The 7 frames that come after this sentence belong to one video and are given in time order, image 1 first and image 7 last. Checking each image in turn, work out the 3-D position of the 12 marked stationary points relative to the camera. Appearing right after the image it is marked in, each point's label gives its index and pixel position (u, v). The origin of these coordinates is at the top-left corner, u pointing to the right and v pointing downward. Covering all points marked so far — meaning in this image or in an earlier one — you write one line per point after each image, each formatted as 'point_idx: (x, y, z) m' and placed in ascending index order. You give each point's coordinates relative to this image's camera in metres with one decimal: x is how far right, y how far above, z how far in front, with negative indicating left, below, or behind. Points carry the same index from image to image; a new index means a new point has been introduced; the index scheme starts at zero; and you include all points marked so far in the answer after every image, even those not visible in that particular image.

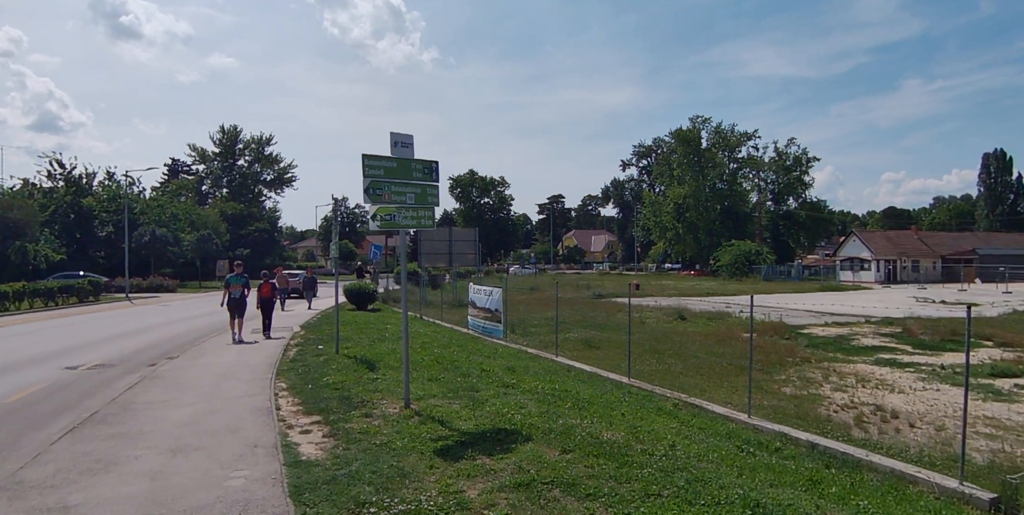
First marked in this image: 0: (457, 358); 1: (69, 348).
0: (-0.9, -1.6, +9.6) m
1: (-10.5, -2.1, +14.0) m
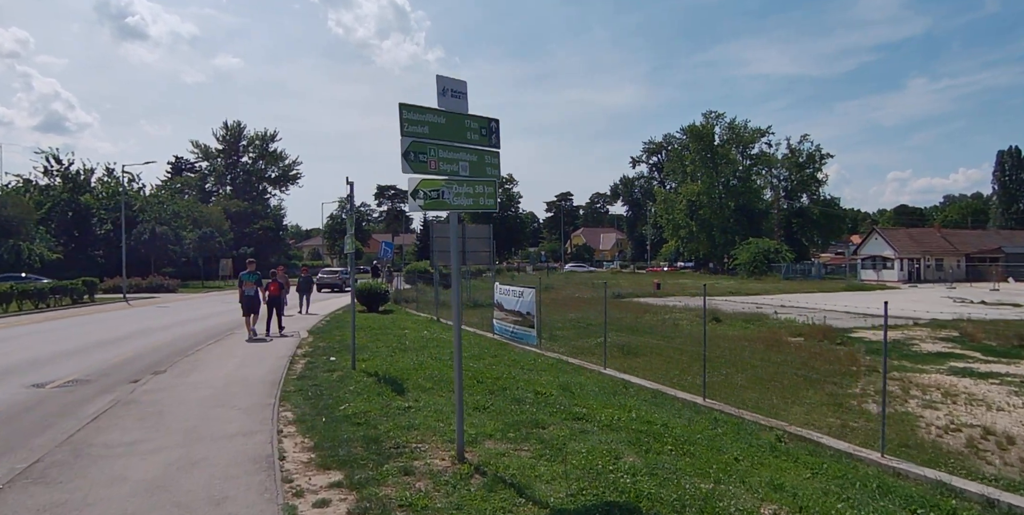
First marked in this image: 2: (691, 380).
0: (-0.2, -1.6, +7.9) m
1: (-9.8, -2.0, +12.5) m
2: (+3.6, -2.5, +11.9) m
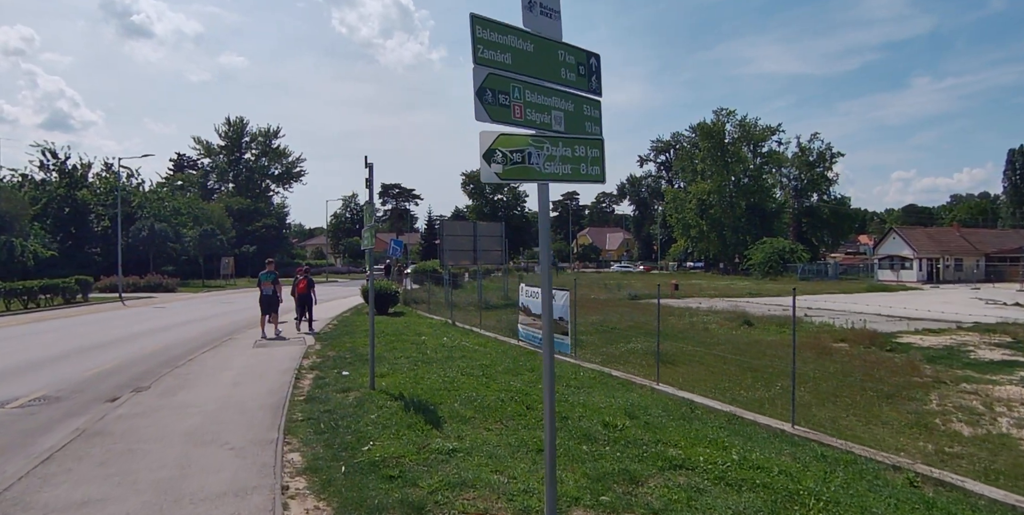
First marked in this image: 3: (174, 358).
0: (+0.3, -1.5, +6.6) m
1: (-9.2, -2.0, +11.2) m
2: (+4.2, -2.5, +10.5) m
3: (-6.1, -1.8, +10.7) m
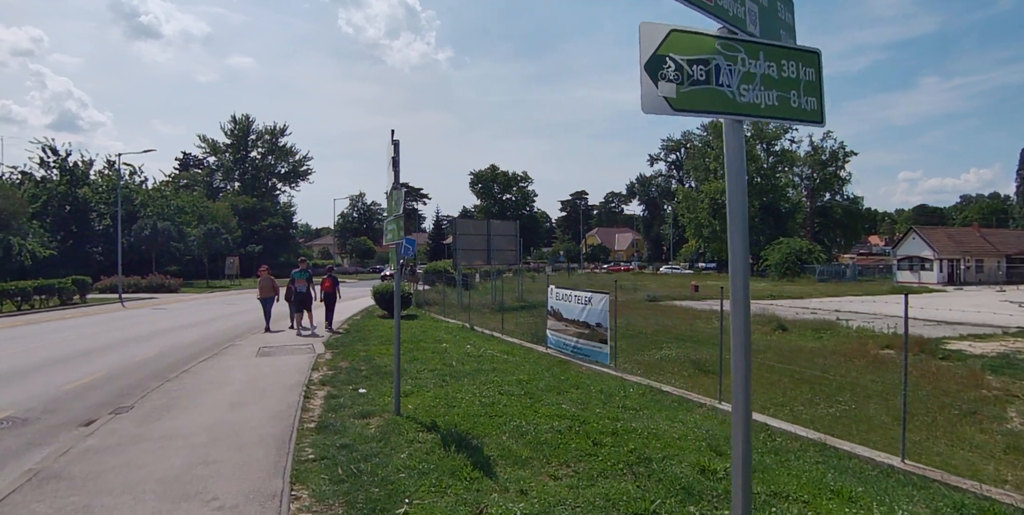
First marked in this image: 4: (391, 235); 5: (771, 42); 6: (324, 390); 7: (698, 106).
0: (+0.8, -1.5, +5.5) m
1: (-8.6, -1.9, +10.1) m
2: (+4.7, -2.4, +9.3) m
3: (-5.6, -1.8, +9.6) m
4: (-1.3, +0.3, +6.6) m
5: (+0.7, +0.6, +1.7) m
6: (-2.2, -1.6, +6.9) m
7: (+0.5, +0.4, +1.5) m
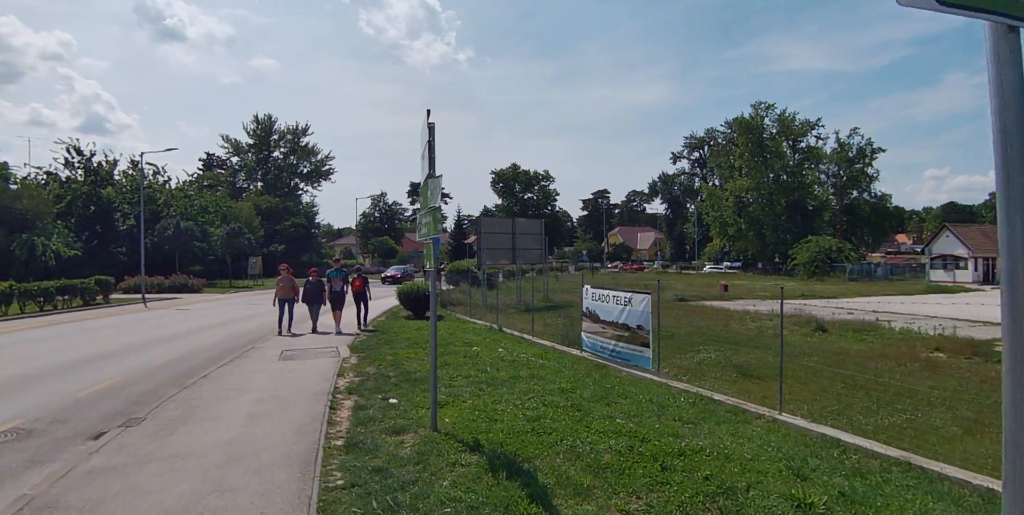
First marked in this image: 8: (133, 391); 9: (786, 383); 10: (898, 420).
0: (+1.2, -1.5, +4.9) m
1: (-8.1, -1.9, +9.8) m
2: (+5.3, -2.4, +8.6) m
3: (-5.1, -1.8, +9.2) m
4: (-0.9, +0.3, +6.1) m
5: (+1.0, +0.6, +1.1) m
6: (-1.8, -1.5, +6.4) m
7: (+0.8, +0.4, +0.9) m
8: (-4.8, -1.7, +7.5) m
9: (+5.2, -2.4, +11.2) m
10: (+5.7, -2.4, +8.7) m
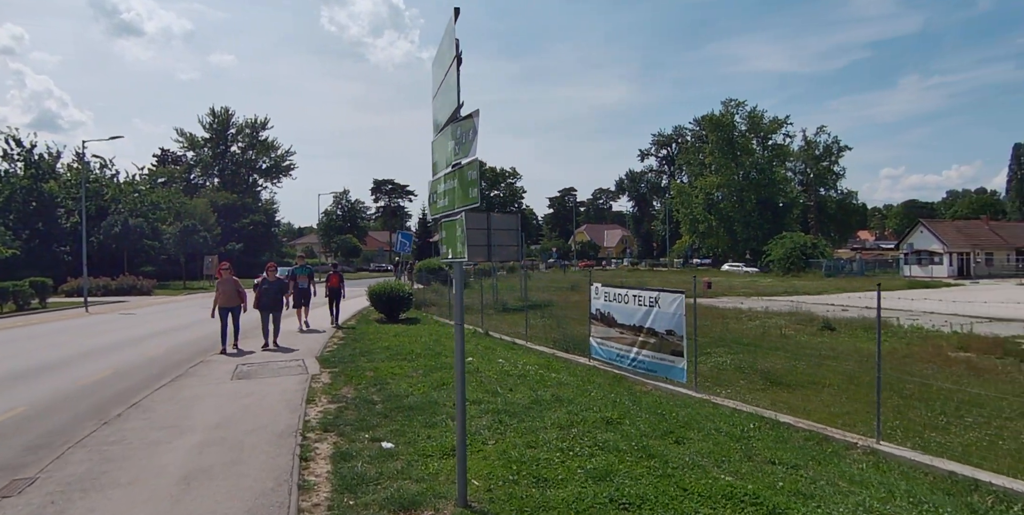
0: (+1.6, -1.4, +3.3) m
1: (-8.0, -1.9, +7.8) m
2: (+5.4, -2.3, +7.3) m
3: (-4.9, -1.7, +7.3) m
4: (-0.6, +0.4, +4.4) m
5: (+1.6, +0.7, -0.5) m
6: (-1.5, -1.5, +4.7) m
7: (+1.3, +0.5, -0.7) m
8: (-4.6, -1.7, +5.7) m
9: (+5.3, -2.3, +9.9) m
10: (+5.9, -2.2, +7.4) m
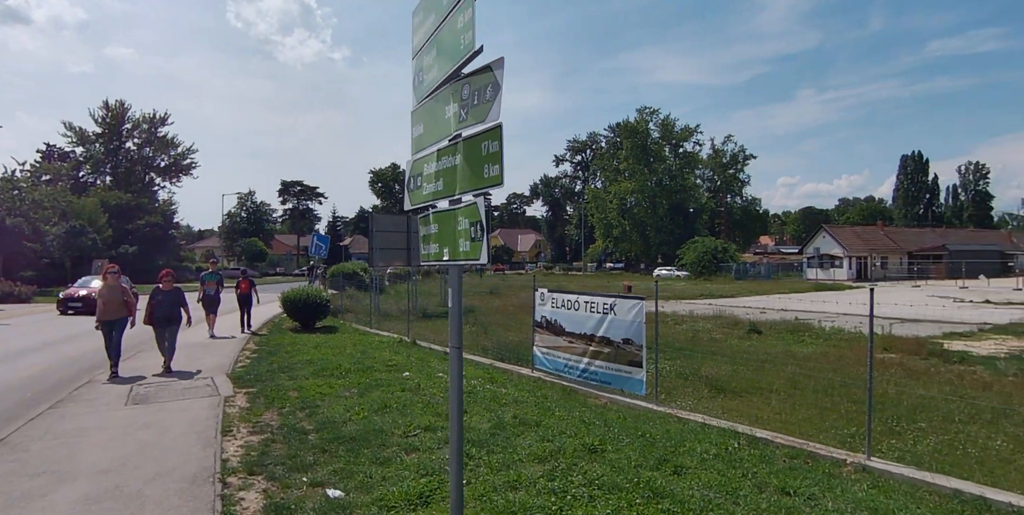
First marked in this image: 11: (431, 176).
0: (+1.6, -1.4, +2.8) m
1: (-8.5, -1.9, +6.0) m
2: (+4.9, -2.3, +7.3) m
3: (-5.4, -1.8, +5.9) m
4: (-0.7, +0.4, +3.6) m
5: (+2.1, +0.7, -0.9) m
6: (-1.7, -1.5, +3.8) m
7: (+1.9, +0.5, -1.2) m
8: (-4.9, -1.7, +4.3) m
9: (+4.4, -2.3, +9.8) m
10: (+5.3, -2.3, +7.4) m
11: (-0.6, +0.4, +3.1) m
